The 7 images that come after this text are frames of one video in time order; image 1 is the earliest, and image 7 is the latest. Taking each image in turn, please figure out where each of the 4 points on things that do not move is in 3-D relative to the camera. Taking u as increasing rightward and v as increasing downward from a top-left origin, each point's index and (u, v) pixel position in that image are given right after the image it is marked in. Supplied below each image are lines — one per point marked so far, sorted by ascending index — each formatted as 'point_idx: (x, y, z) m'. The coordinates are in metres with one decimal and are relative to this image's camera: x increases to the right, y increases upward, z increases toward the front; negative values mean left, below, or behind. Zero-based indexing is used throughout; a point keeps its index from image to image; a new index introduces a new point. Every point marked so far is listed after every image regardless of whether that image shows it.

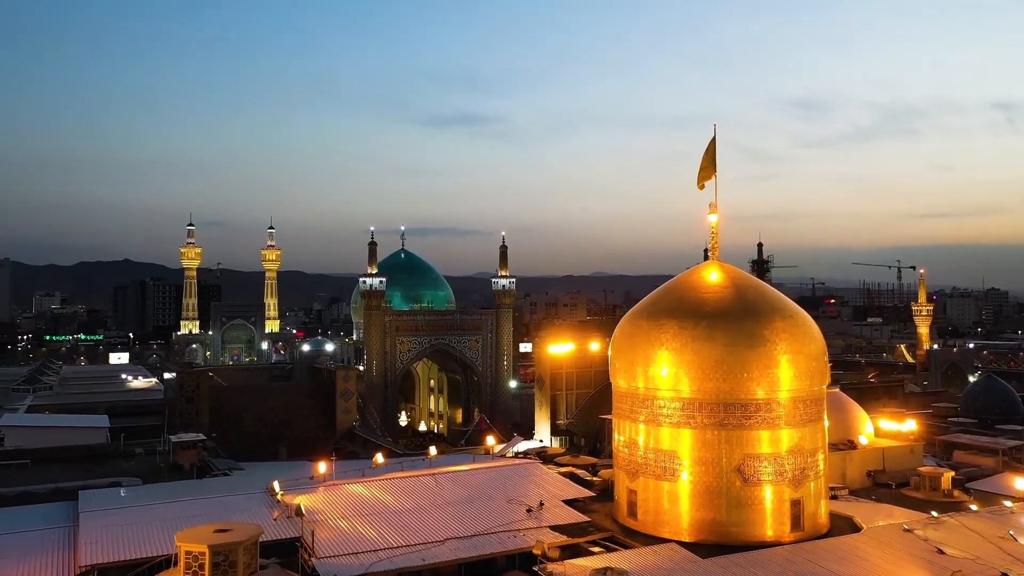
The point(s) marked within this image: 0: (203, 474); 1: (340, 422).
0: (-4.3, -2.6, +10.9) m
1: (-3.6, -2.8, +16.3) m
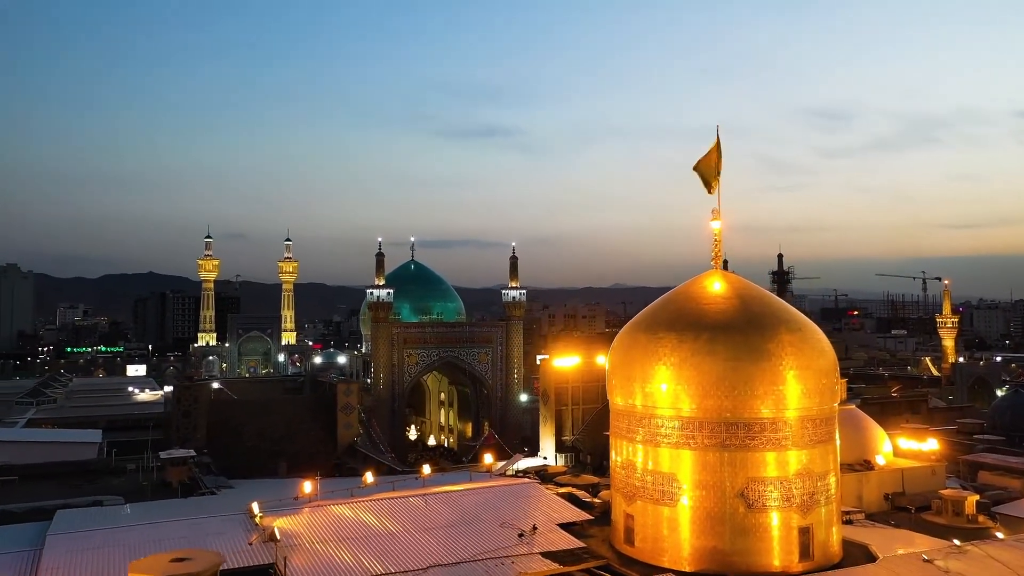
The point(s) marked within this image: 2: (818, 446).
0: (-4.4, -2.8, +10.6) m
1: (-3.5, -3.1, +15.9) m
2: (+2.9, -1.5, +7.3) m
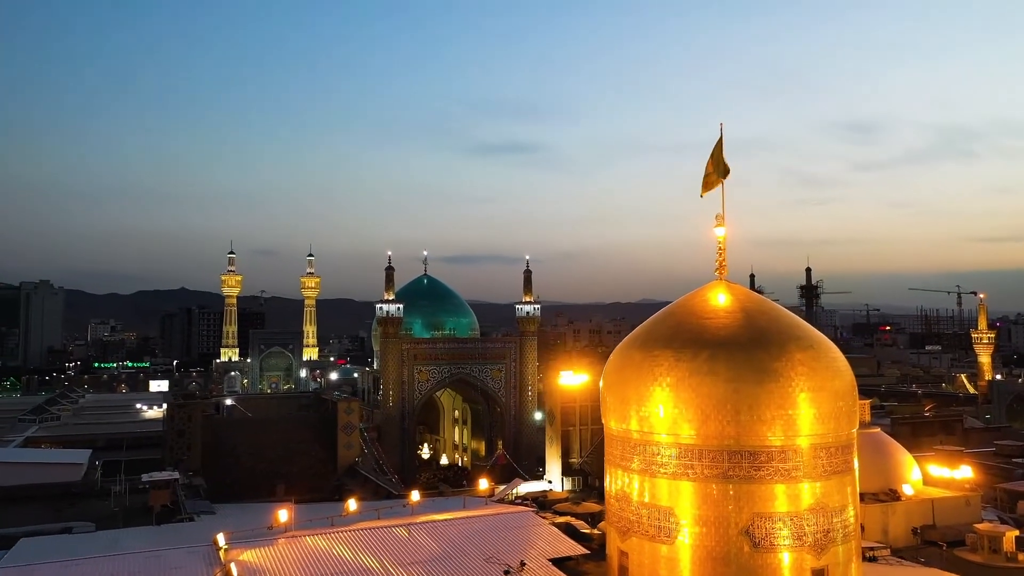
0: (-4.4, -3.0, +10.0) m
1: (-3.4, -3.3, +15.3) m
2: (+2.7, -1.6, +6.5) m
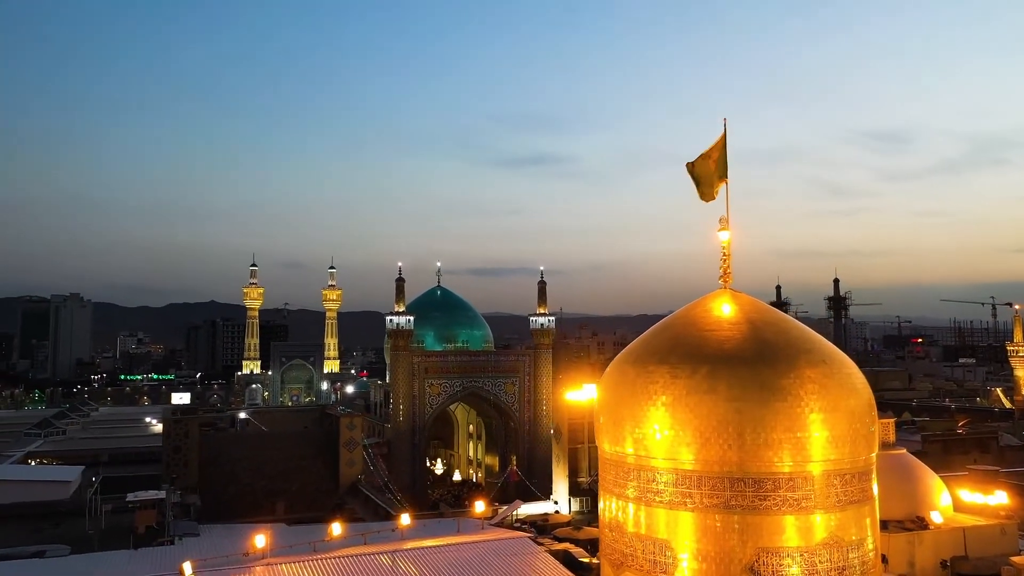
0: (-4.4, -3.1, +9.6) m
1: (-3.2, -3.6, +14.8) m
2: (+2.5, -1.6, +5.8) m
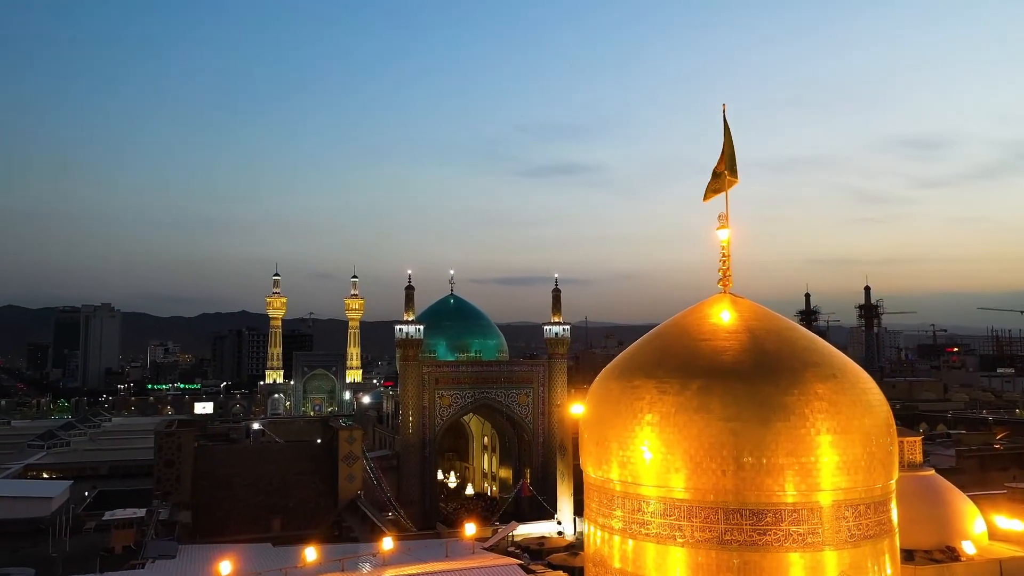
0: (-4.5, -3.2, +9.1) m
1: (-3.1, -3.7, +14.3) m
2: (+2.3, -1.7, +5.1) m
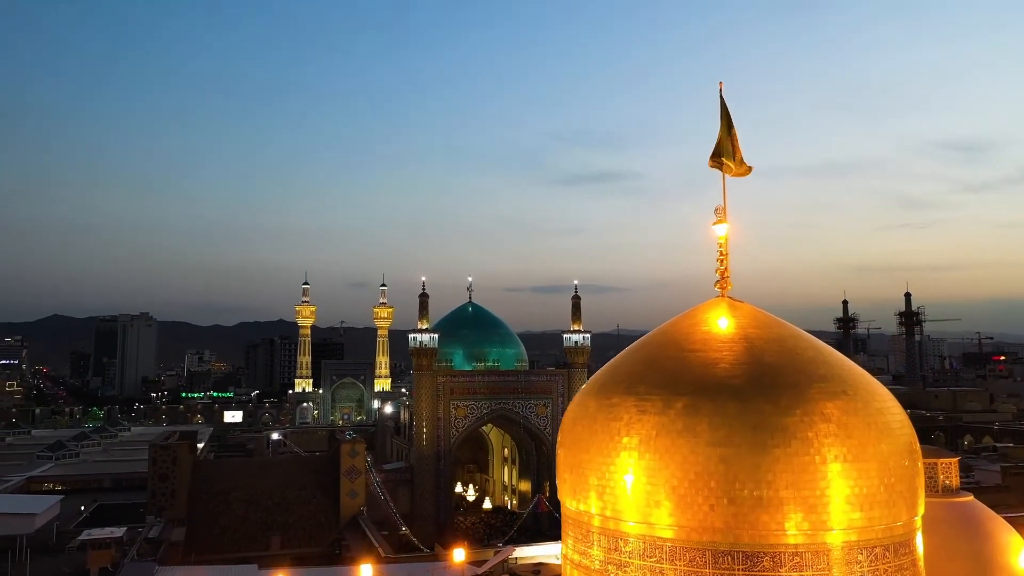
0: (-4.6, -3.3, +8.5) m
1: (-2.9, -3.8, +13.7) m
2: (+2.1, -1.7, +4.3) m
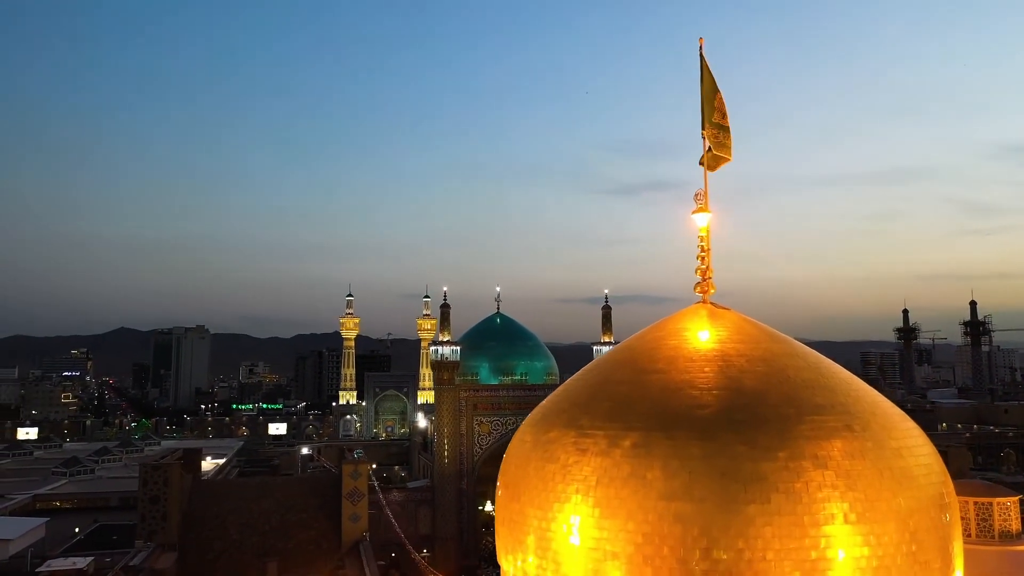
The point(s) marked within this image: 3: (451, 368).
0: (-4.7, -3.4, +7.8) m
1: (-2.7, -4.0, +12.9) m
2: (+1.6, -1.7, +3.2) m
3: (-1.5, -2.0, +20.0) m
